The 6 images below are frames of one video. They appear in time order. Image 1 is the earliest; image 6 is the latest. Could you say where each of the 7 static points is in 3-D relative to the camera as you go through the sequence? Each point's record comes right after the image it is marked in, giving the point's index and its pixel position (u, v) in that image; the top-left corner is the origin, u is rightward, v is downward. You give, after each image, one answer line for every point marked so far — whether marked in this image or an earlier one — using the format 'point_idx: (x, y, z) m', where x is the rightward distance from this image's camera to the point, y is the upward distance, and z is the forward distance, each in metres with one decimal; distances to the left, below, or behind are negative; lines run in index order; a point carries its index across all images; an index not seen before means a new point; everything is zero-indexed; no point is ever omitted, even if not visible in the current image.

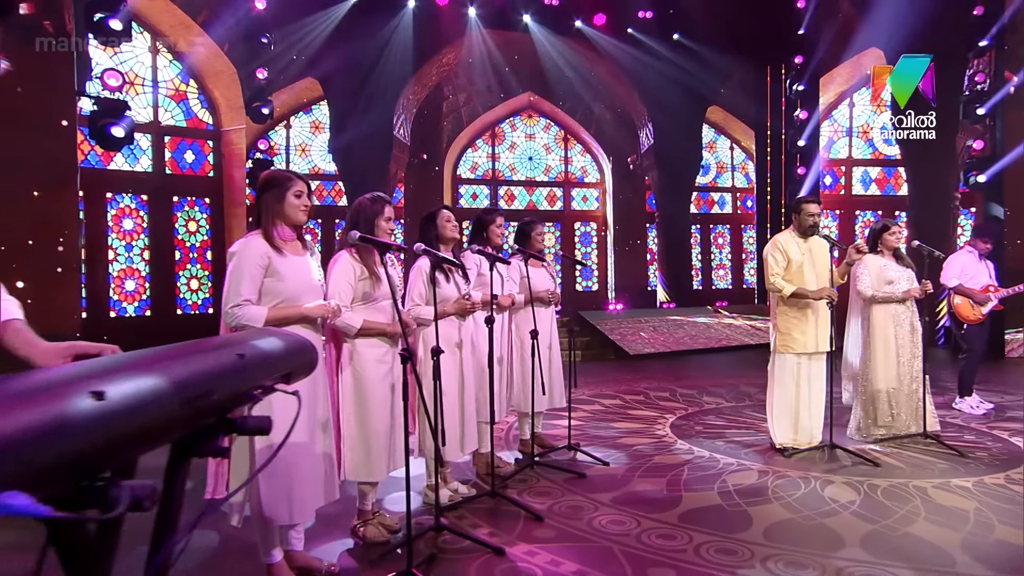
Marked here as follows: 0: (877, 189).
0: (+3.9, +1.1, +11.1) m
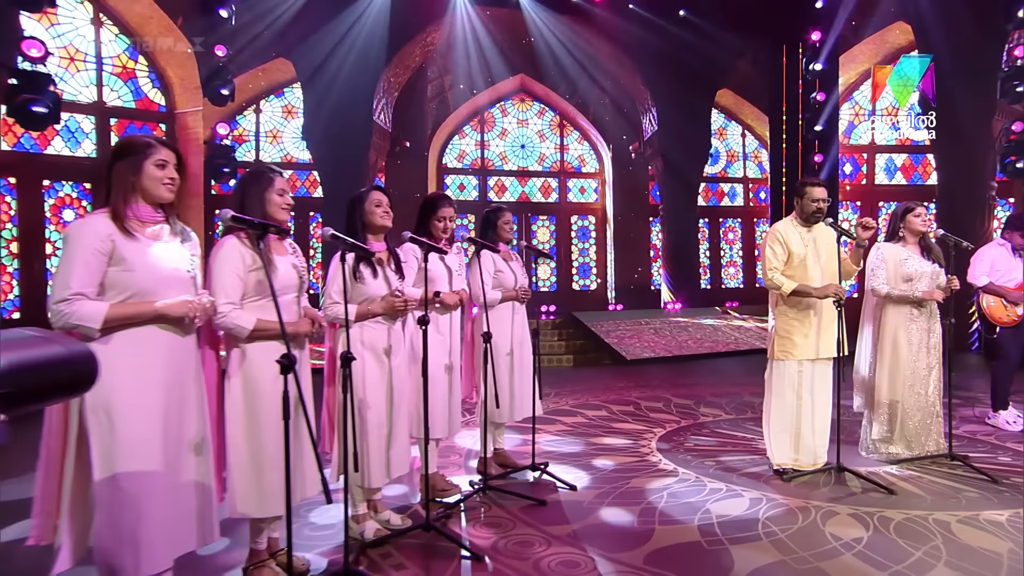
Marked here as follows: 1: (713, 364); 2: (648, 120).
0: (+3.9, +1.1, +10.3) m
1: (+1.6, -0.6, +7.8) m
2: (+1.3, +1.7, +10.0) m
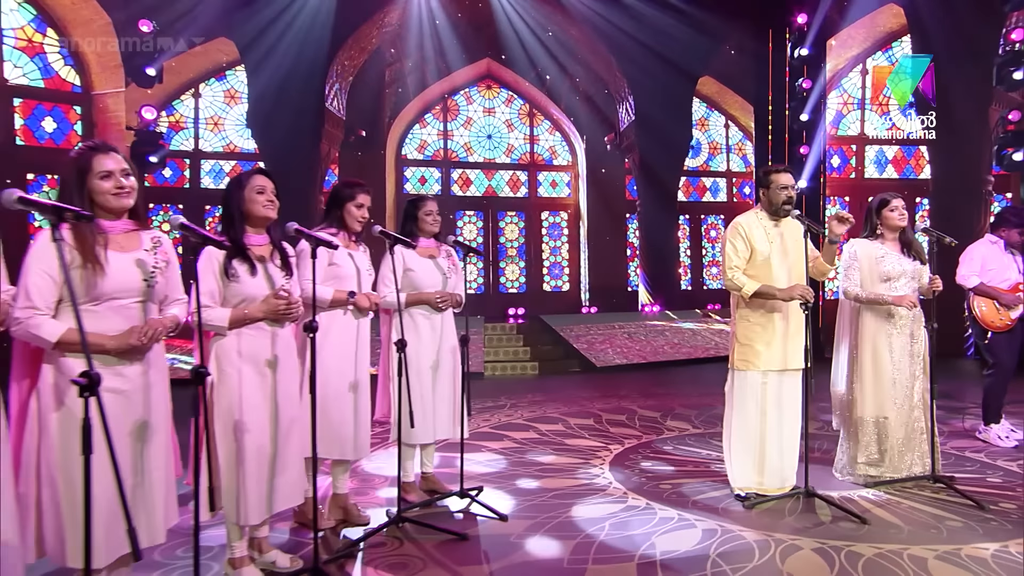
0: (+3.7, +1.1, +9.7) m
1: (+1.3, -0.6, +7.2) m
2: (+1.0, +1.7, +9.5) m
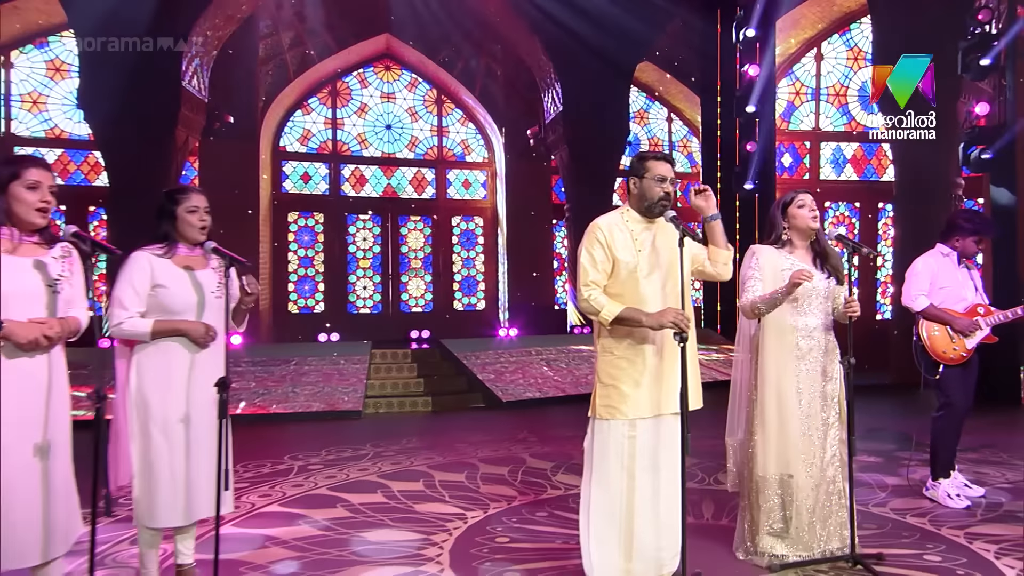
0: (+3.0, +1.0, +8.7) m
1: (+0.6, -0.7, +6.2) m
2: (+0.4, +1.6, +8.5) m
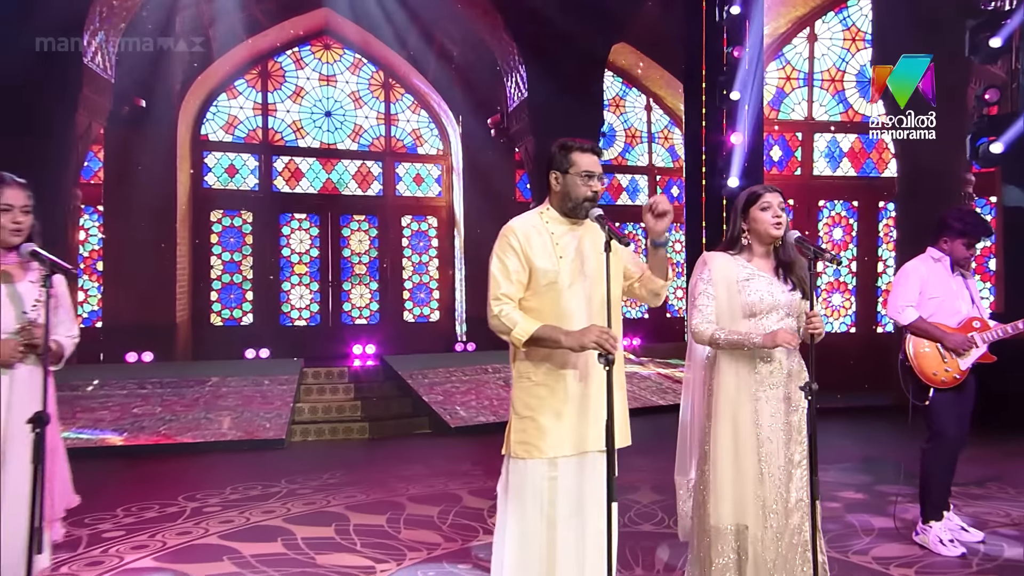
0: (+2.7, +0.9, +7.9) m
1: (+0.3, -0.8, +5.4) m
2: (+0.1, +1.5, +7.7) m
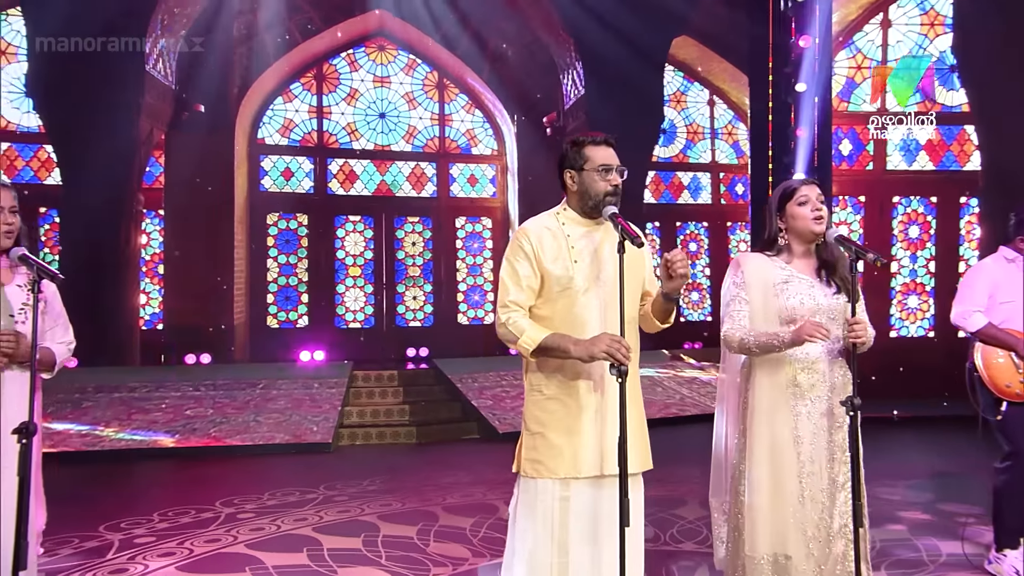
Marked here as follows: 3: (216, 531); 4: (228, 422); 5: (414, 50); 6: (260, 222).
0: (+3.2, +0.9, +7.5) m
1: (+0.6, -0.8, +5.2) m
2: (+0.6, +1.5, +7.6) m
3: (-1.0, -0.8, +3.4) m
4: (-1.4, -0.7, +5.0) m
5: (-0.7, +1.7, +7.2) m
6: (-1.7, +0.4, +6.7) m
